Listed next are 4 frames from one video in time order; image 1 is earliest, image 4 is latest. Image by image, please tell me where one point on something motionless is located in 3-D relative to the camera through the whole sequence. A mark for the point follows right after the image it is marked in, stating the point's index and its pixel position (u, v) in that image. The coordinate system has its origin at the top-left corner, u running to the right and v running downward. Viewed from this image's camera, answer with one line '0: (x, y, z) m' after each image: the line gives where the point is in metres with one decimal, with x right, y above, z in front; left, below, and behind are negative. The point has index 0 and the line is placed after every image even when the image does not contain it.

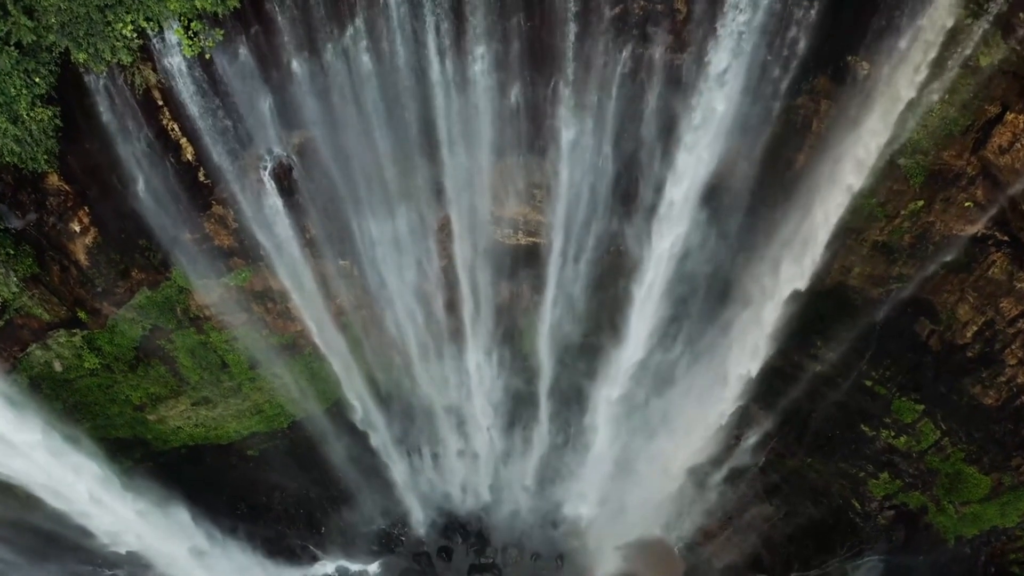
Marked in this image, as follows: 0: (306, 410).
0: (-3.7, -2.2, +12.4) m
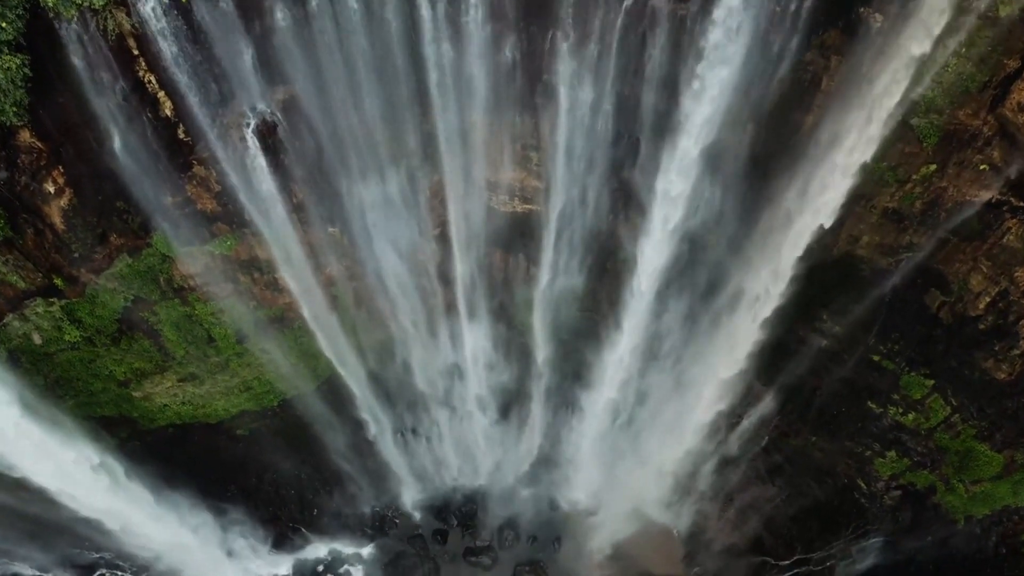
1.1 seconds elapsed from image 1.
0: (-3.8, -1.7, +12.1) m
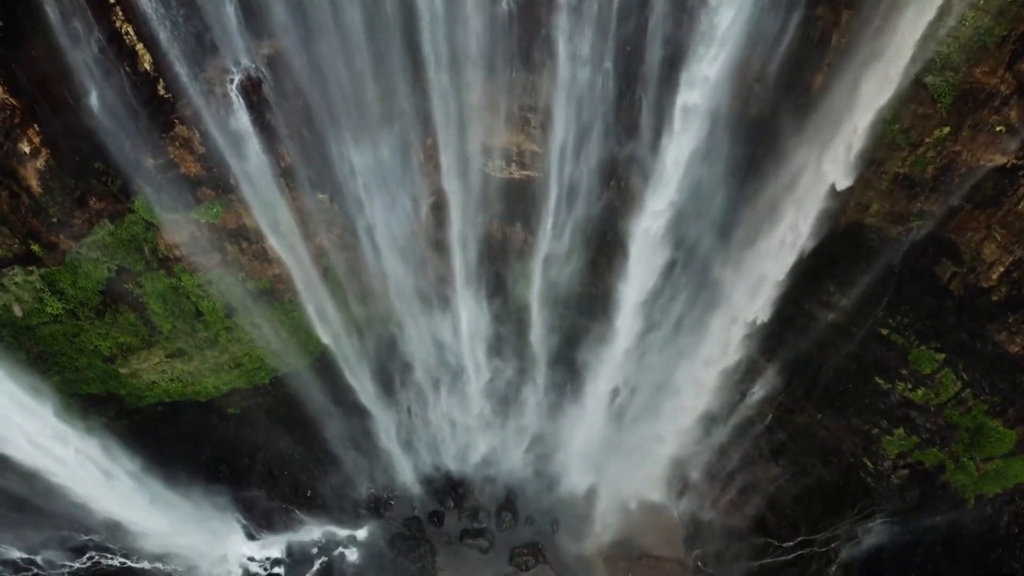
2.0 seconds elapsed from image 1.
0: (-3.8, -1.3, +11.7) m
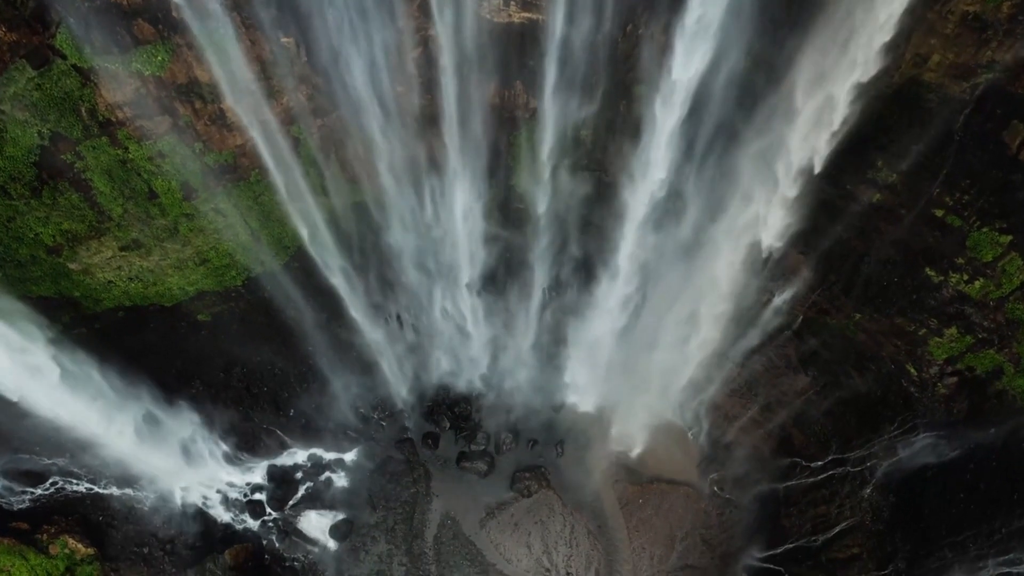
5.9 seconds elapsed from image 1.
0: (-3.8, +0.4, +10.4) m
